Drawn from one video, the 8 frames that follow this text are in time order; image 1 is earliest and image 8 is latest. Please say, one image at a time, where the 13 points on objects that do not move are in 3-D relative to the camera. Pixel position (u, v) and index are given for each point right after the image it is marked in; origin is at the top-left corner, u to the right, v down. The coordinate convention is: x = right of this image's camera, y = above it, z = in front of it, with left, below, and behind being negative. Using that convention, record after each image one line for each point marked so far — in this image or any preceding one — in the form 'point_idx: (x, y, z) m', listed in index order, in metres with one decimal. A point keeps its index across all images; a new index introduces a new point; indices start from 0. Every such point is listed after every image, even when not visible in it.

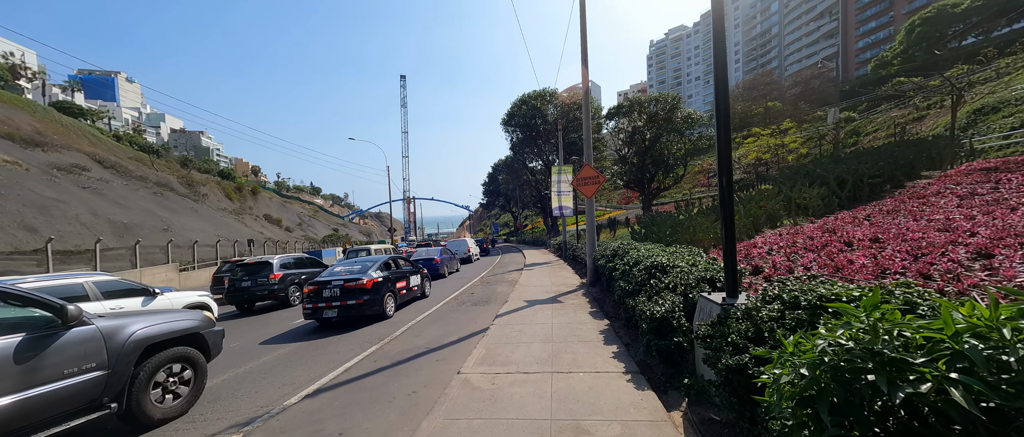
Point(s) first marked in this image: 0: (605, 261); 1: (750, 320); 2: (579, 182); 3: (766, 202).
0: (+2.1, -1.0, +8.1) m
1: (+1.8, -0.8, +2.6) m
2: (+1.9, +1.0, +10.0) m
3: (+8.0, +0.6, +11.0) m
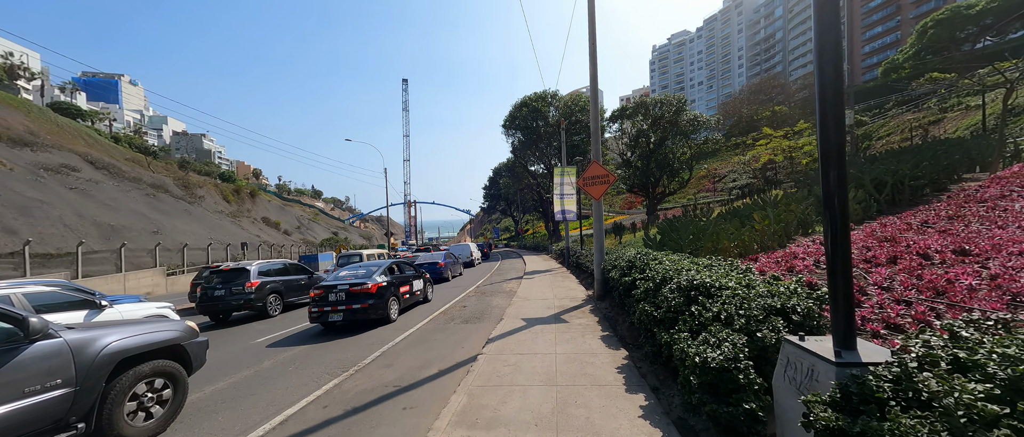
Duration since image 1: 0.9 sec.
0: (+2.0, -1.1, +7.0) m
1: (+1.7, -0.8, +1.4) m
2: (+1.8, +0.9, +8.9) m
3: (+7.9, +0.4, +9.8) m
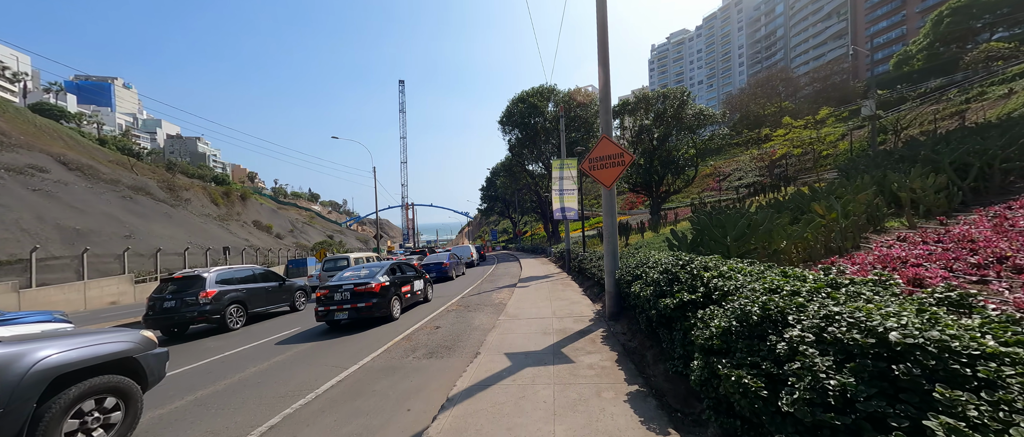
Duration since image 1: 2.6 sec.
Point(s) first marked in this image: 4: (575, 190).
0: (+1.7, -0.9, +4.9) m
1: (+1.4, -0.6, -0.7) m
2: (+1.5, +1.0, +6.8) m
3: (+7.6, +0.6, +7.7) m
4: (+3.2, +1.5, +17.5) m
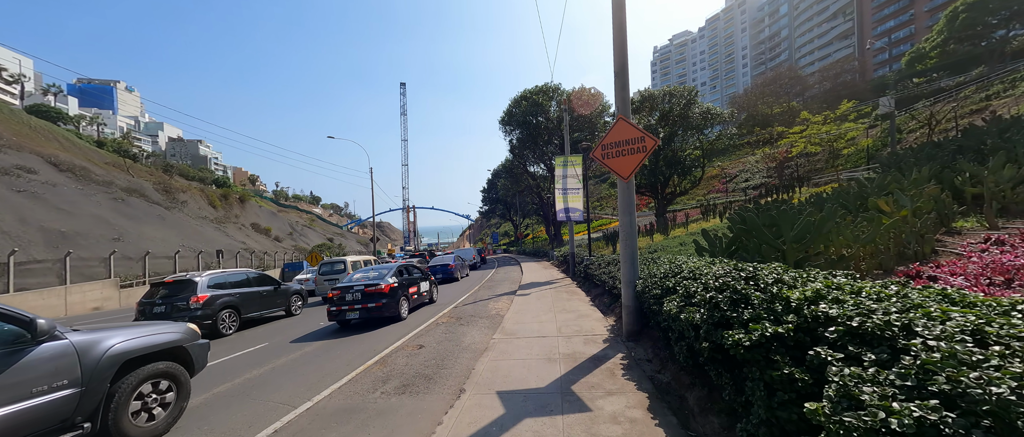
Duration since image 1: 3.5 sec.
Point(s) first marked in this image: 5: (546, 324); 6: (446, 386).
0: (+1.7, -0.9, +3.7) m
1: (+1.3, -0.5, -1.9) m
2: (+1.5, +1.1, +5.6) m
3: (+7.6, +0.6, +6.5) m
4: (+3.2, +1.4, +16.3) m
5: (+0.7, -2.0, +6.6) m
6: (-0.8, -2.1, +4.3) m
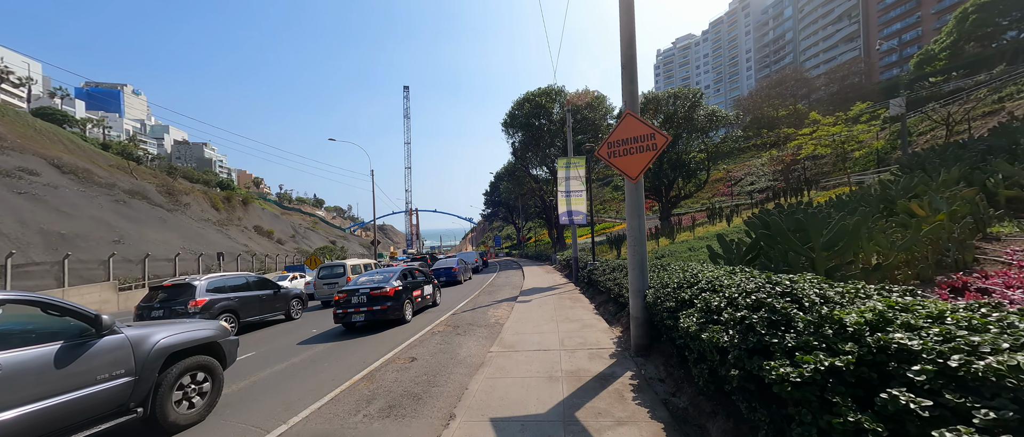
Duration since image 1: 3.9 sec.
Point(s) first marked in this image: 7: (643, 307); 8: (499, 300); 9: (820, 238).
0: (+1.7, -0.9, +3.3) m
1: (+1.2, -0.5, -2.3) m
2: (+1.5, +1.0, +5.2) m
3: (+7.6, +0.5, +6.1) m
4: (+3.2, +1.2, +15.9) m
5: (+0.6, -2.1, +6.2) m
6: (-0.9, -2.1, +3.8) m
7: (+1.8, -1.3, +4.9) m
8: (-0.4, -2.7, +11.7) m
9: (+3.4, -0.2, +3.9) m
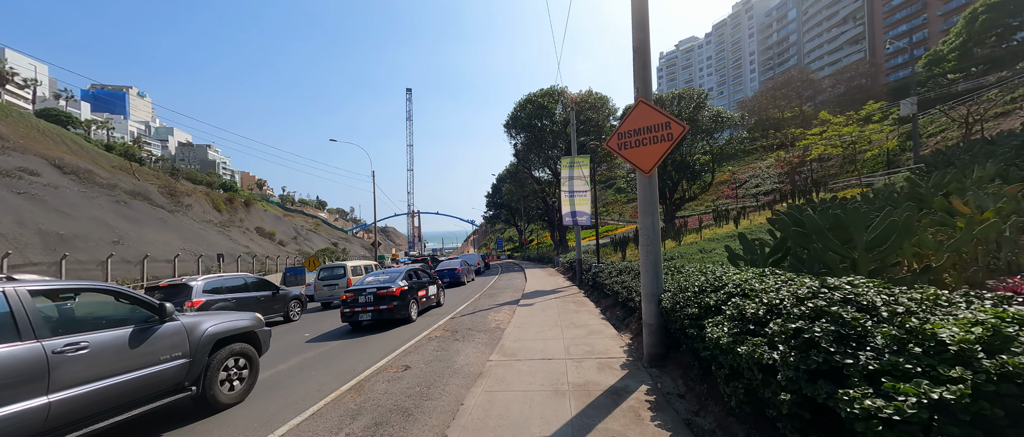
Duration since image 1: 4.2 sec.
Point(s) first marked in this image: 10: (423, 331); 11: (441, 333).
0: (+1.7, -0.9, +2.8) m
1: (+1.2, -0.4, -2.7) m
2: (+1.5, +1.1, +4.8) m
3: (+7.6, +0.5, +5.6) m
4: (+3.3, +1.2, +15.4) m
5: (+0.7, -2.0, +5.8) m
6: (-0.9, -2.0, +3.4) m
7: (+1.9, -1.2, +4.5) m
8: (-0.4, -2.8, +11.3) m
9: (+3.4, -0.2, +3.4) m
10: (-2.1, -2.7, +8.4) m
11: (-1.6, -2.5, +7.6) m
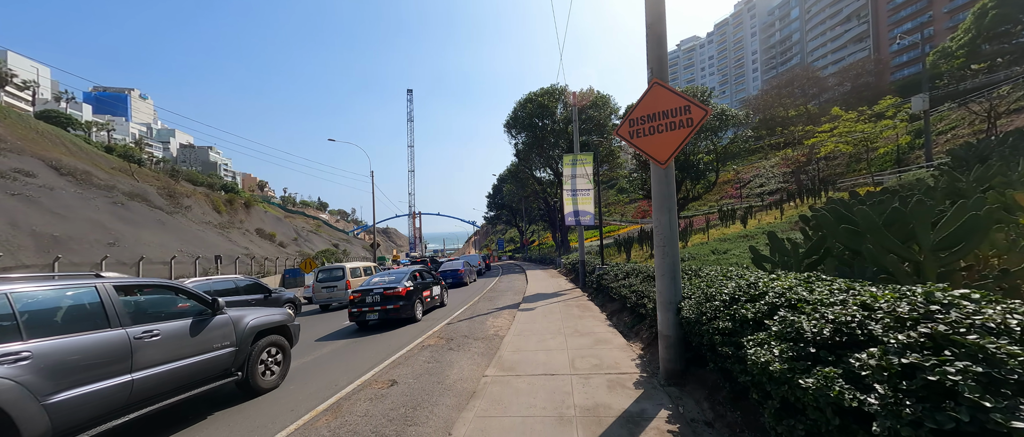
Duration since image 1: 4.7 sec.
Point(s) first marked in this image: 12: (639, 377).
0: (+1.6, -0.8, +2.3) m
1: (+1.2, -0.4, -3.3) m
2: (+1.5, +1.1, +4.2) m
3: (+7.6, +0.6, +5.0) m
4: (+3.4, +1.2, +14.9) m
5: (+0.6, -2.0, +5.2) m
6: (-0.9, -2.0, +2.9) m
7: (+1.8, -1.2, +3.9) m
8: (-0.4, -2.7, +10.7) m
9: (+3.4, -0.1, +2.9) m
10: (-2.1, -2.7, +7.8) m
11: (-1.6, -2.5, +7.0) m
12: (+1.5, -1.9, +4.1) m
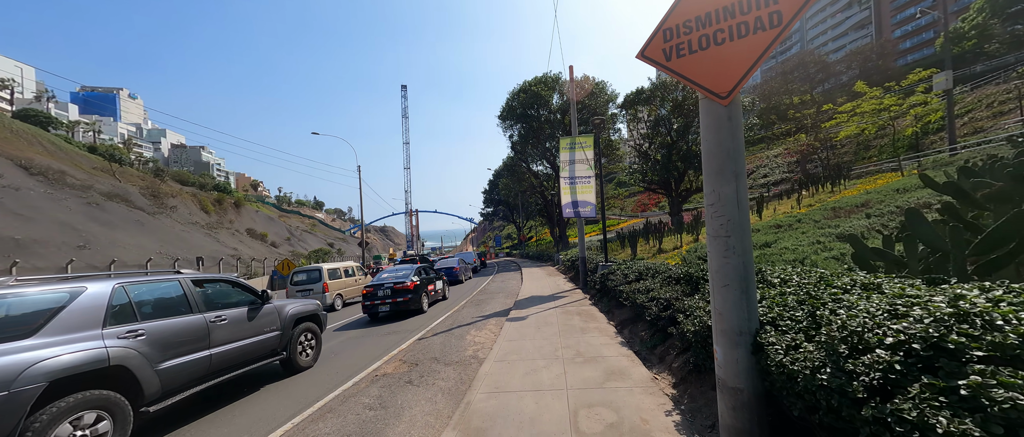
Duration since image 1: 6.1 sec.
0: (+1.4, -0.7, +0.6) m
1: (+0.9, -0.2, -4.9) m
2: (+1.2, +1.3, +2.6) m
3: (+7.3, +0.9, +3.4) m
4: (+3.0, +1.5, +13.2) m
5: (+0.4, -1.8, +3.6) m
6: (-1.1, -1.9, +1.2) m
7: (+1.6, -1.0, +2.3) m
8: (-0.7, -2.5, +9.1) m
9: (+3.1, +0.1, +1.2) m
10: (-2.4, -2.5, +6.2) m
11: (-1.8, -2.3, +5.4) m
12: (+1.2, -1.7, +2.5) m
